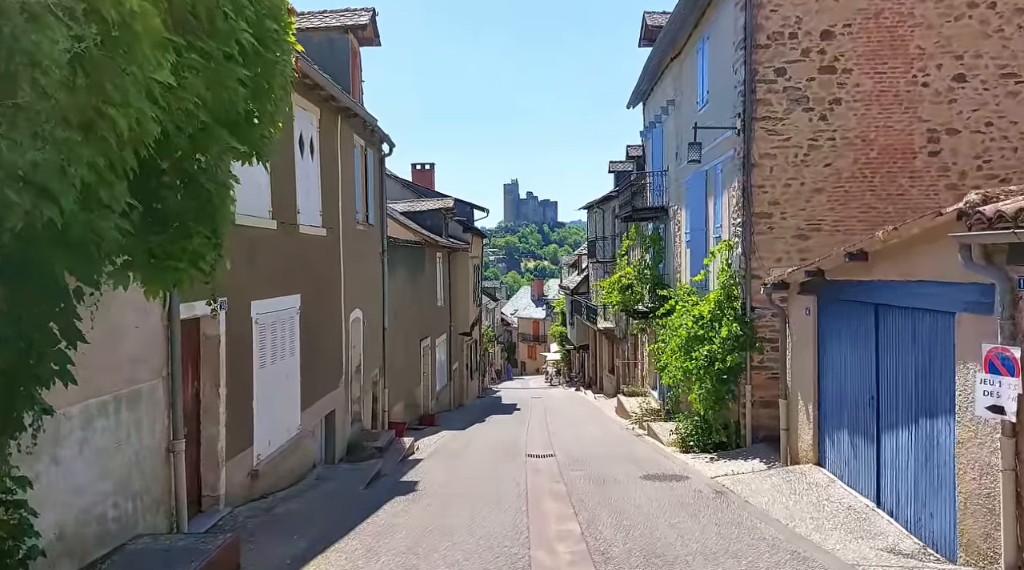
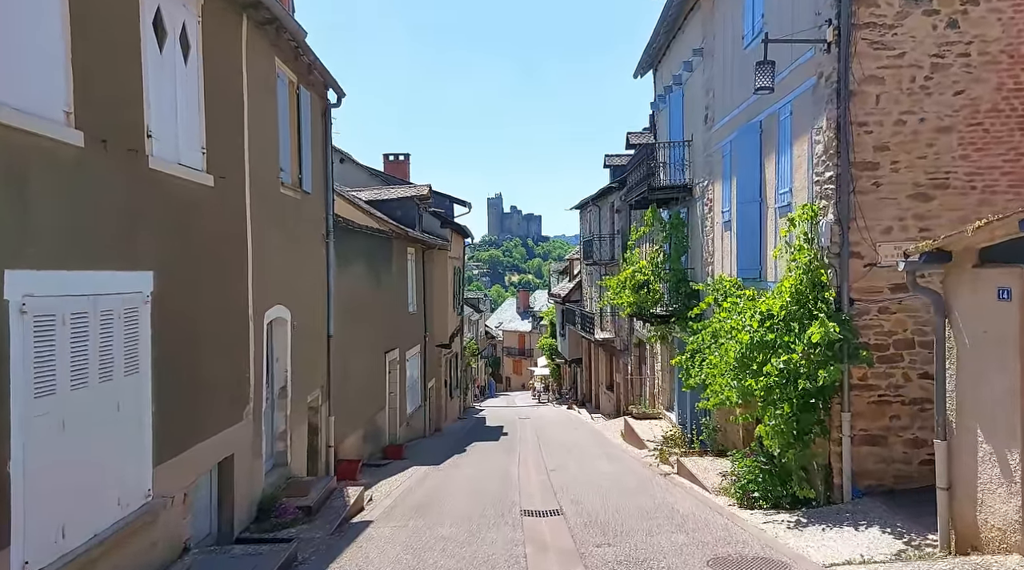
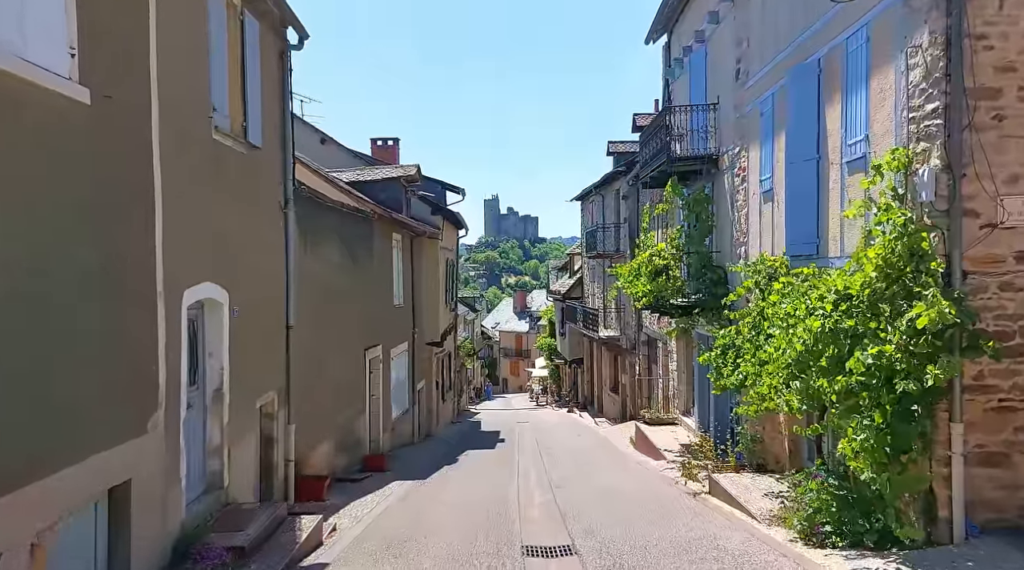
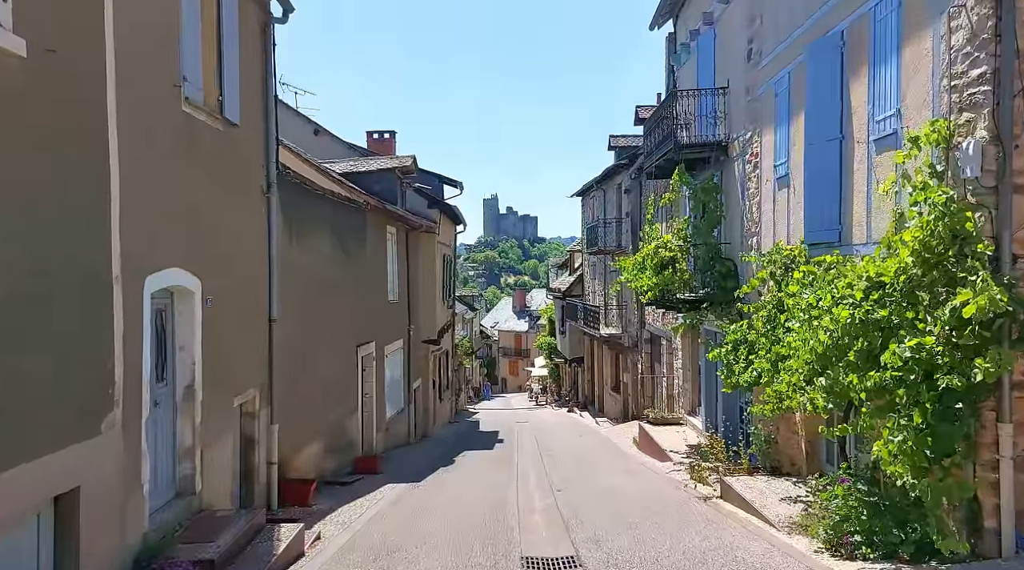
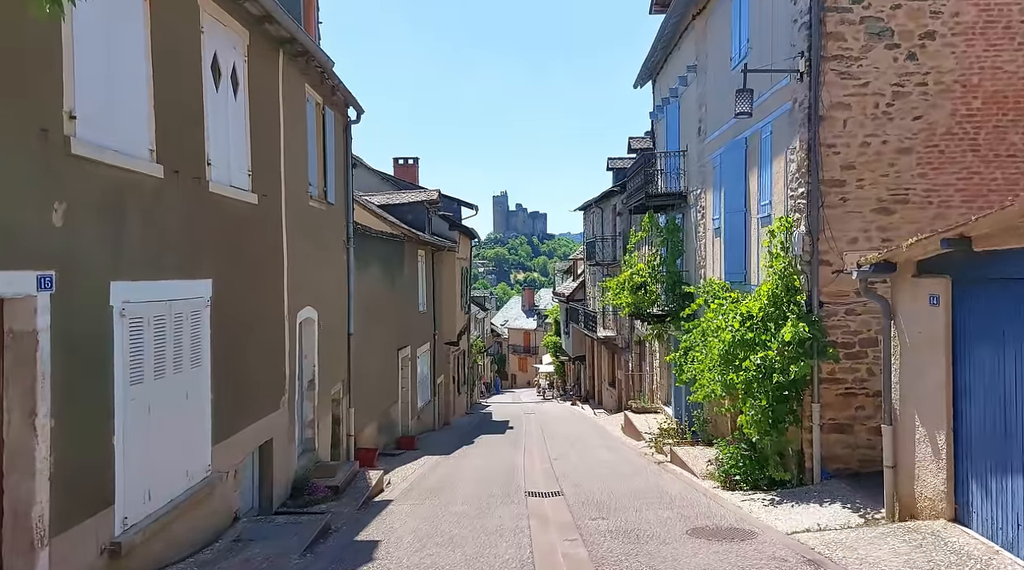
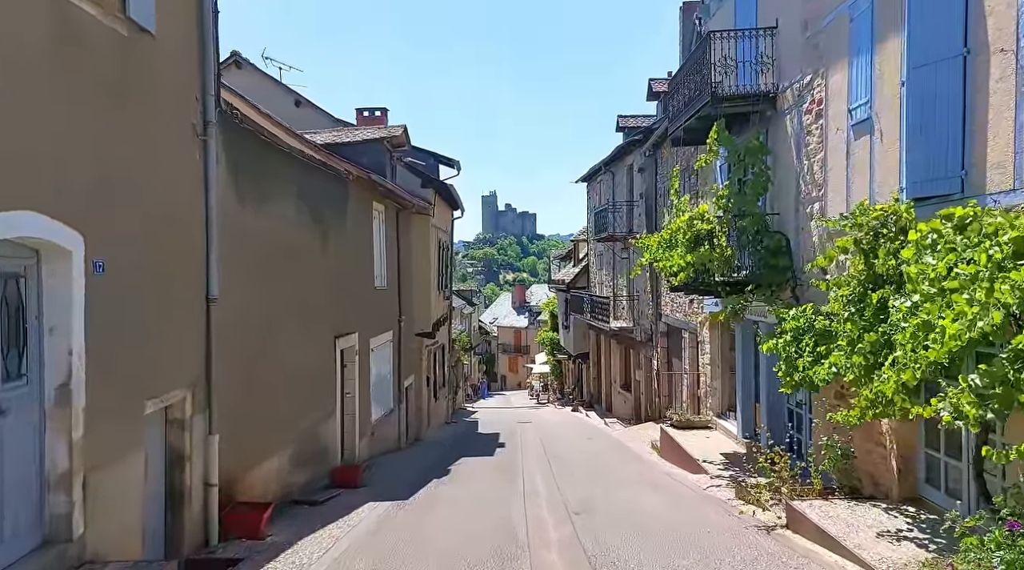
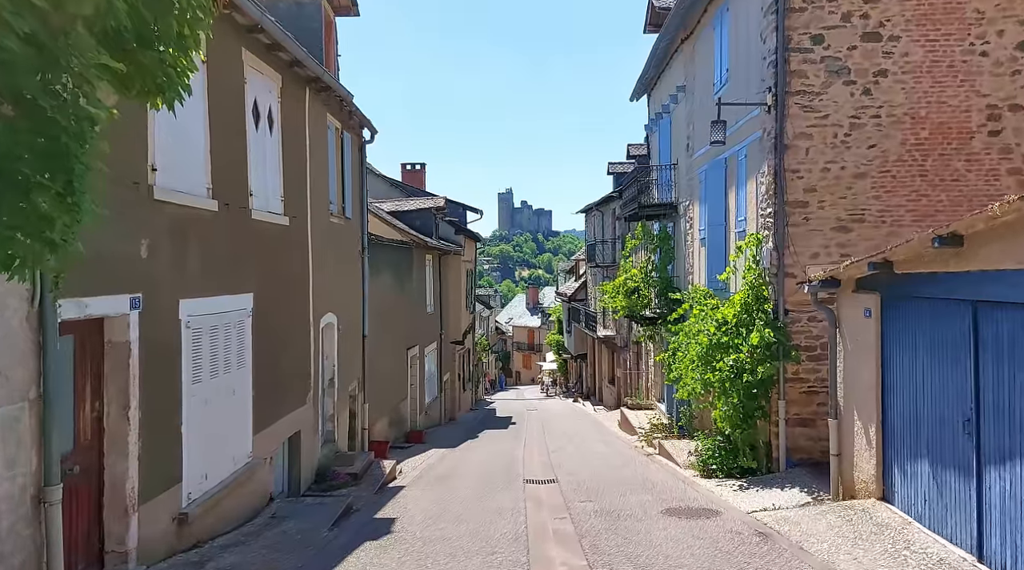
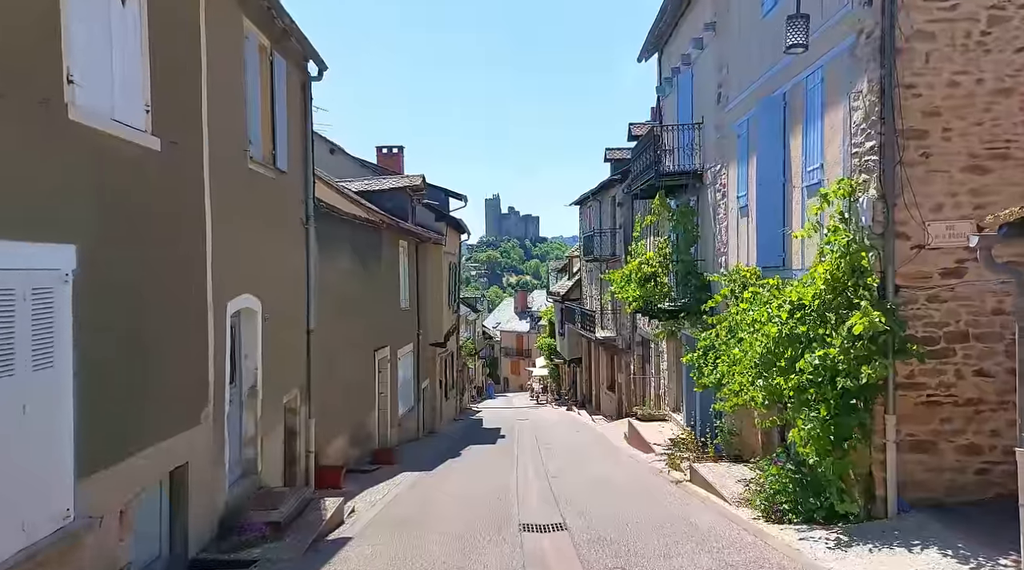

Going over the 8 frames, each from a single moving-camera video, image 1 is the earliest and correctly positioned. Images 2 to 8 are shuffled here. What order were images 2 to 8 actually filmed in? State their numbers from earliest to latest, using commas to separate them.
7, 5, 2, 8, 3, 4, 6
